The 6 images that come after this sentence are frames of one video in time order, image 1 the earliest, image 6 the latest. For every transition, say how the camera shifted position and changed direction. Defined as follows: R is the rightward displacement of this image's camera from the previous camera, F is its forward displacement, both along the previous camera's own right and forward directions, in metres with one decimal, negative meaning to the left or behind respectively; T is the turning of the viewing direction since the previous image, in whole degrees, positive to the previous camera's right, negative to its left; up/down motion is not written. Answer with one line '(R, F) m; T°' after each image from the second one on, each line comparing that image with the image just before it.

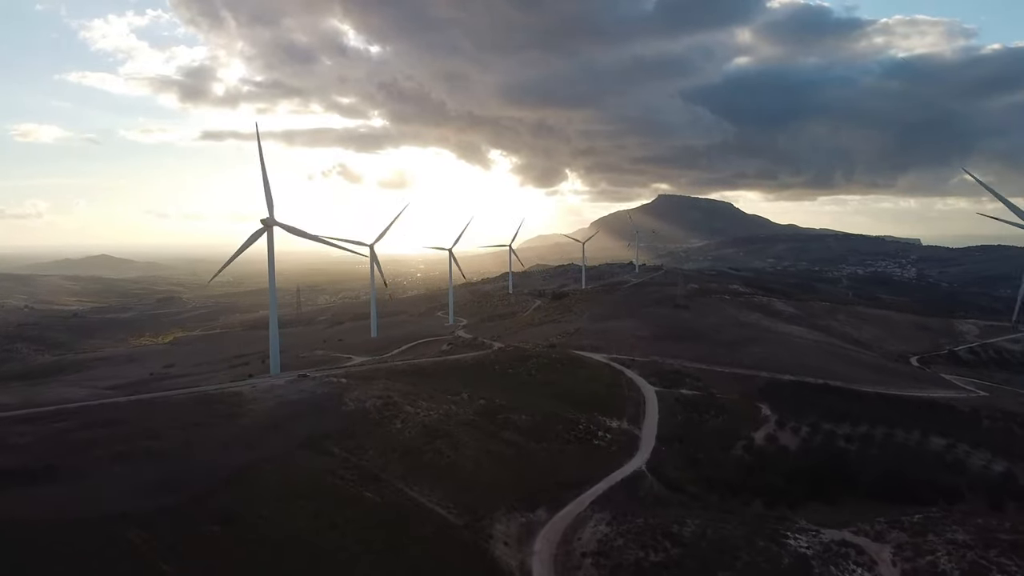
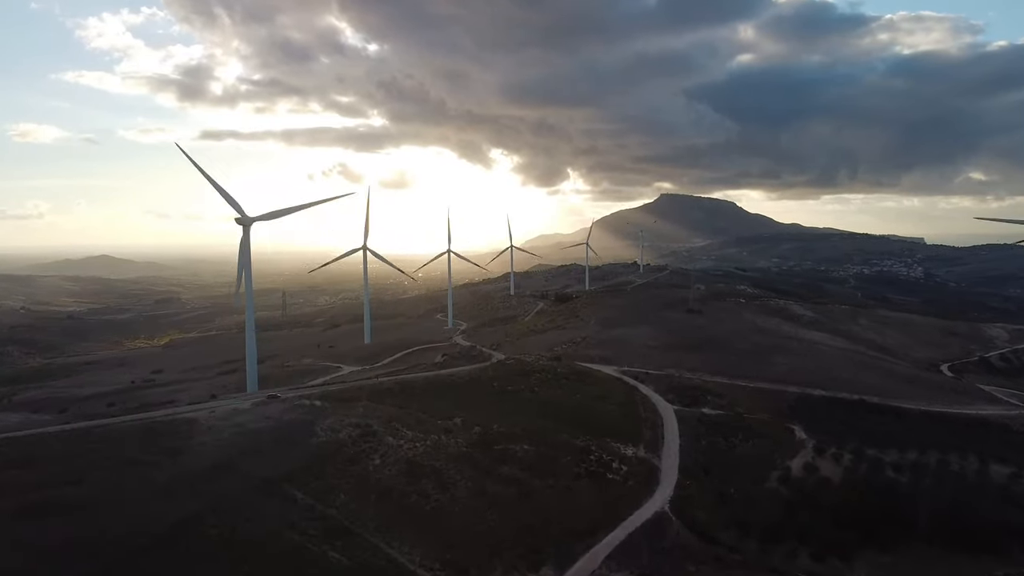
(+0.1, +7.6) m; 0°
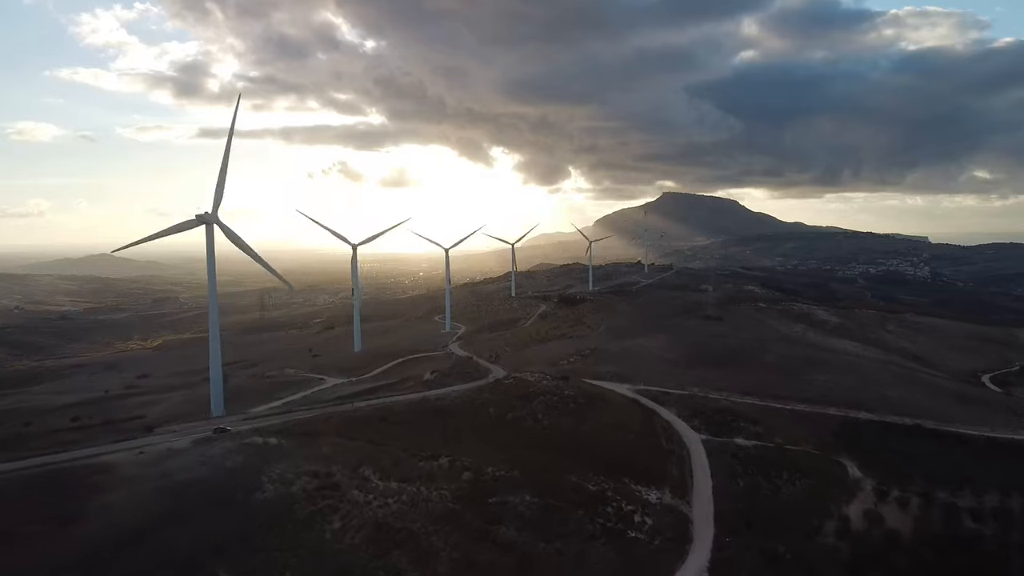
(+0.1, +9.0) m; 0°
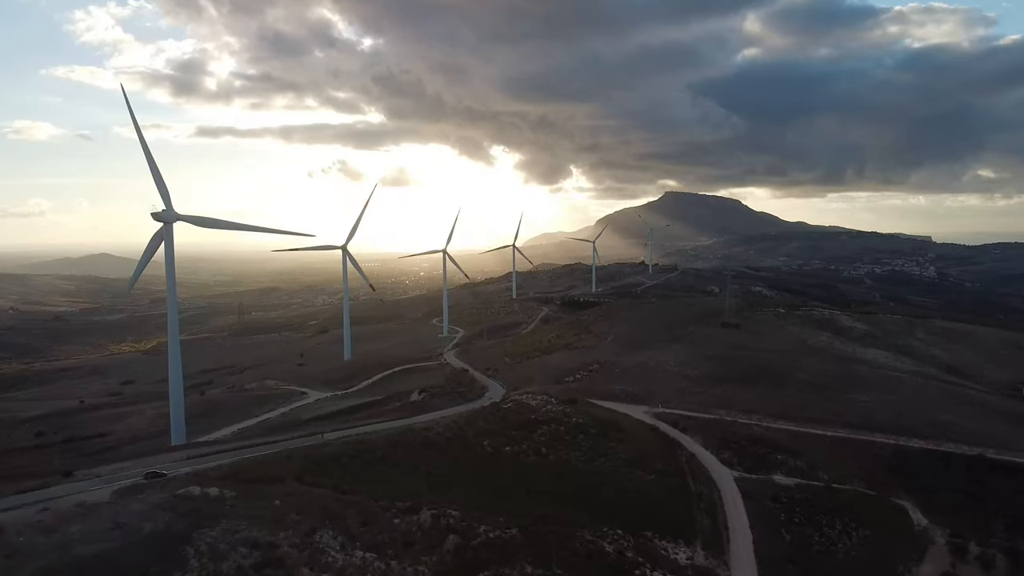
(+0.1, +7.8) m; 0°
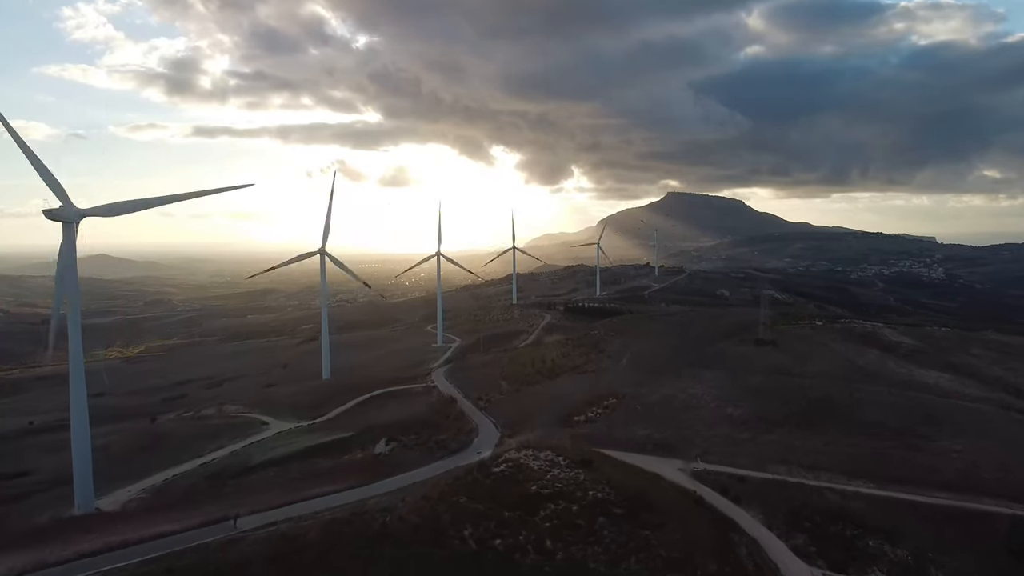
(+0.3, +12.5) m; 0°
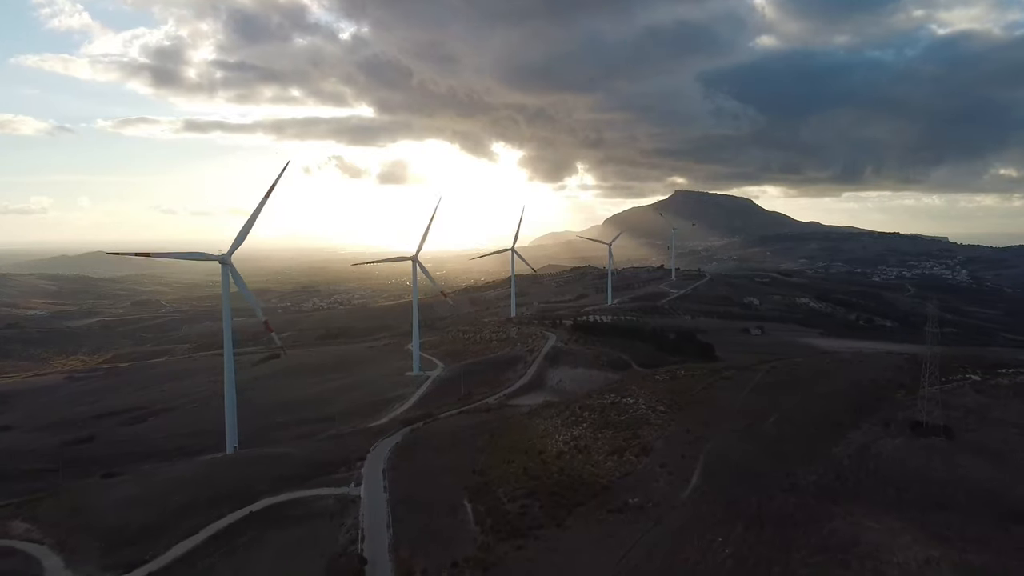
(+1.3, +31.9) m; 0°
